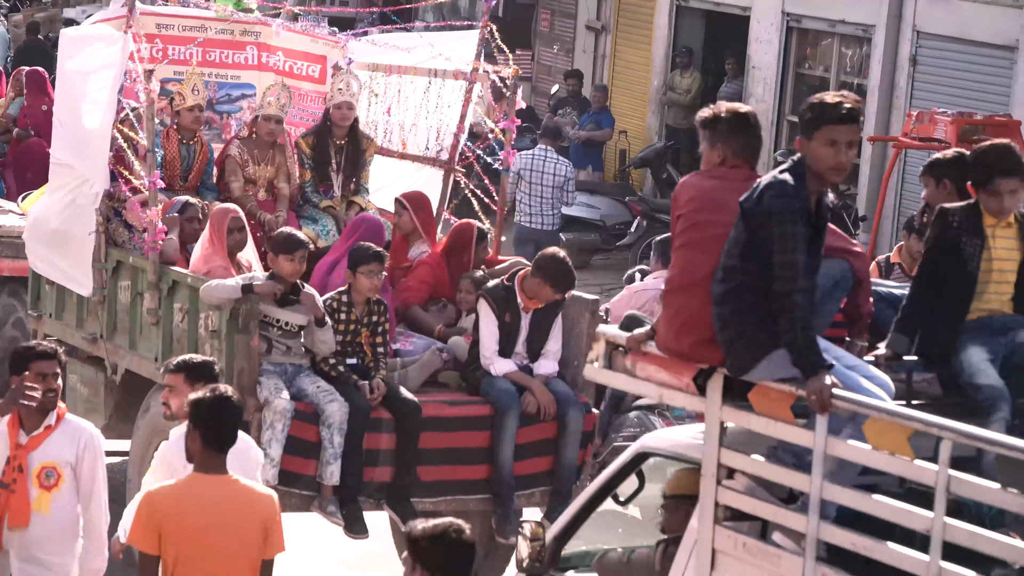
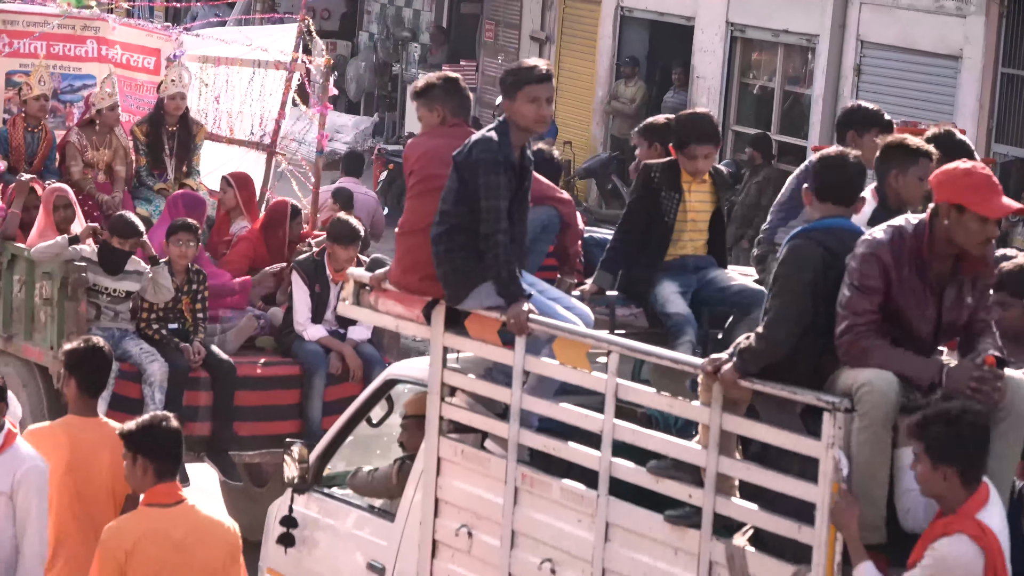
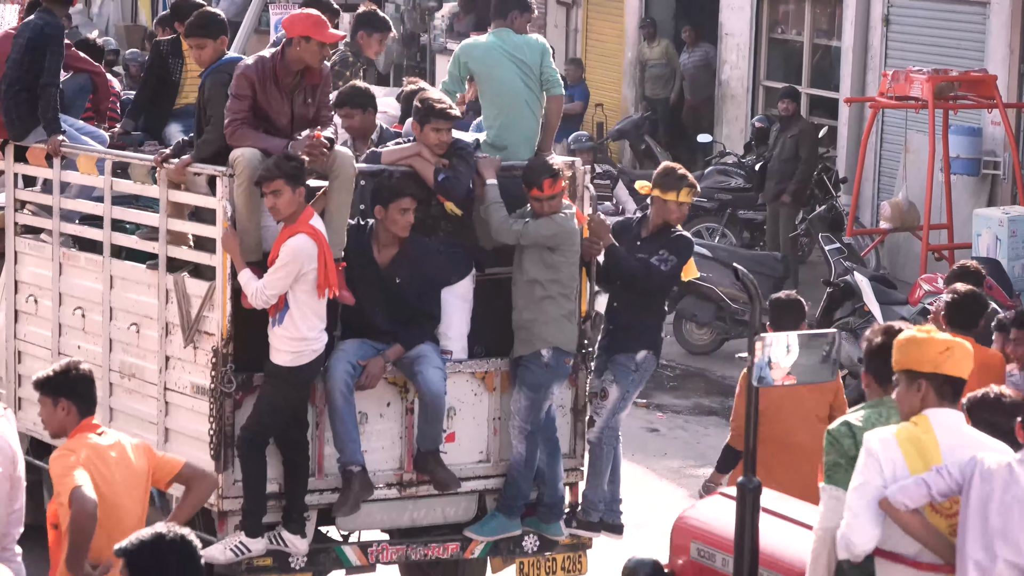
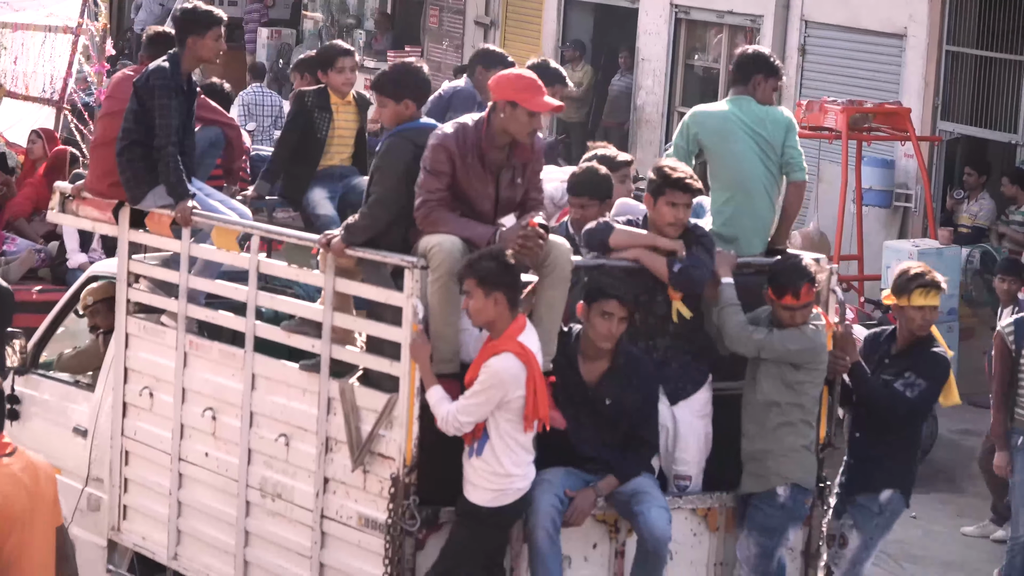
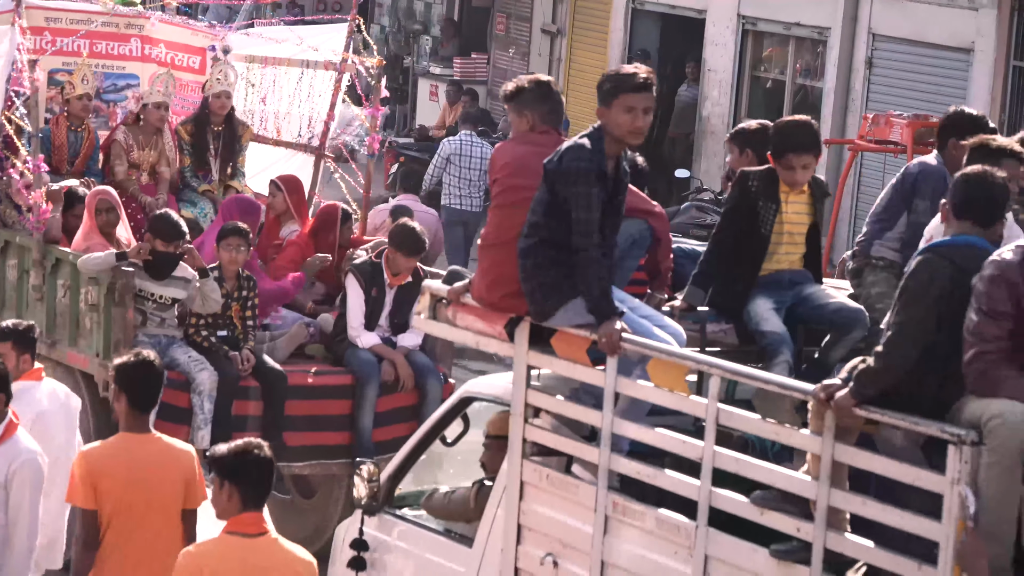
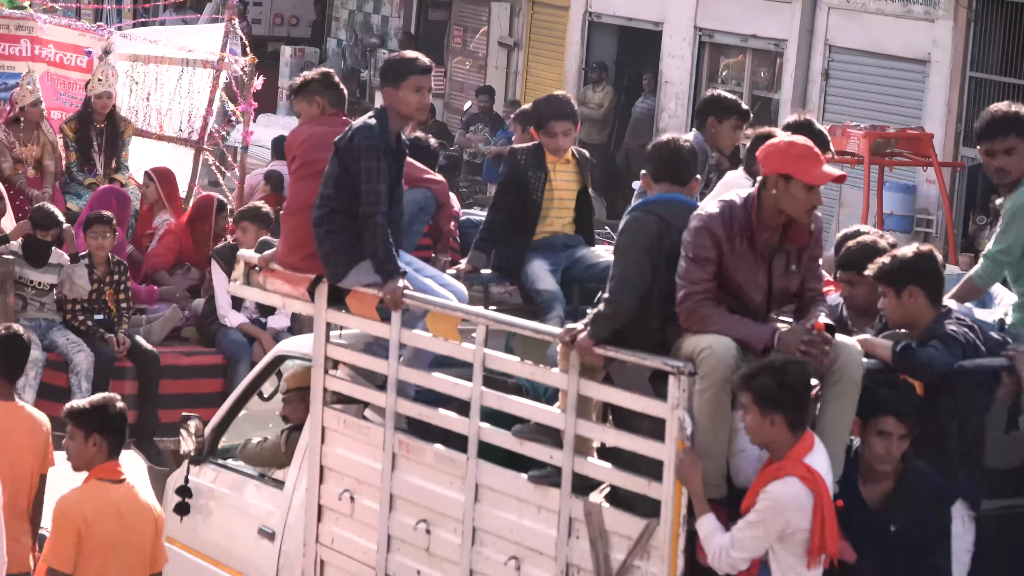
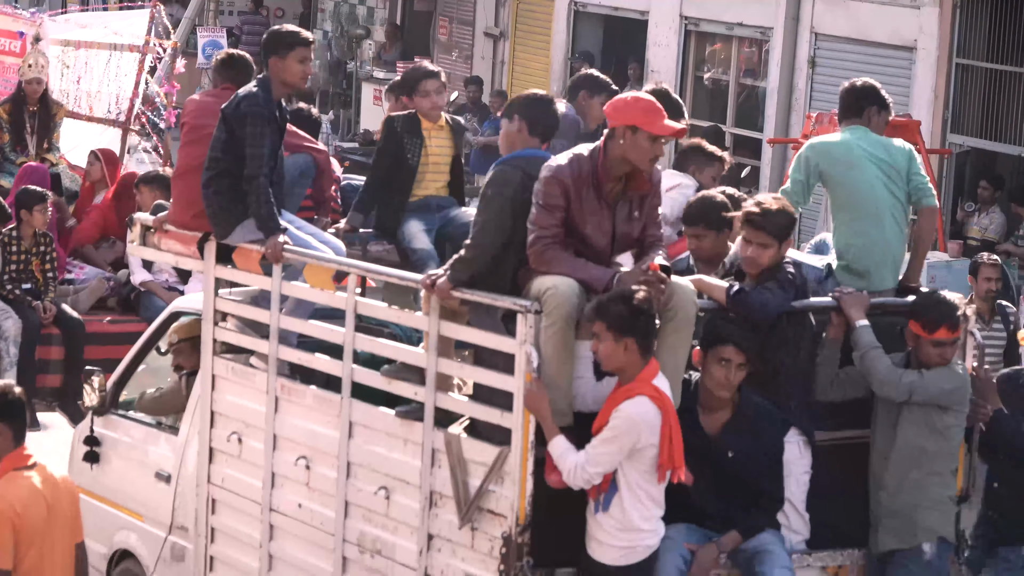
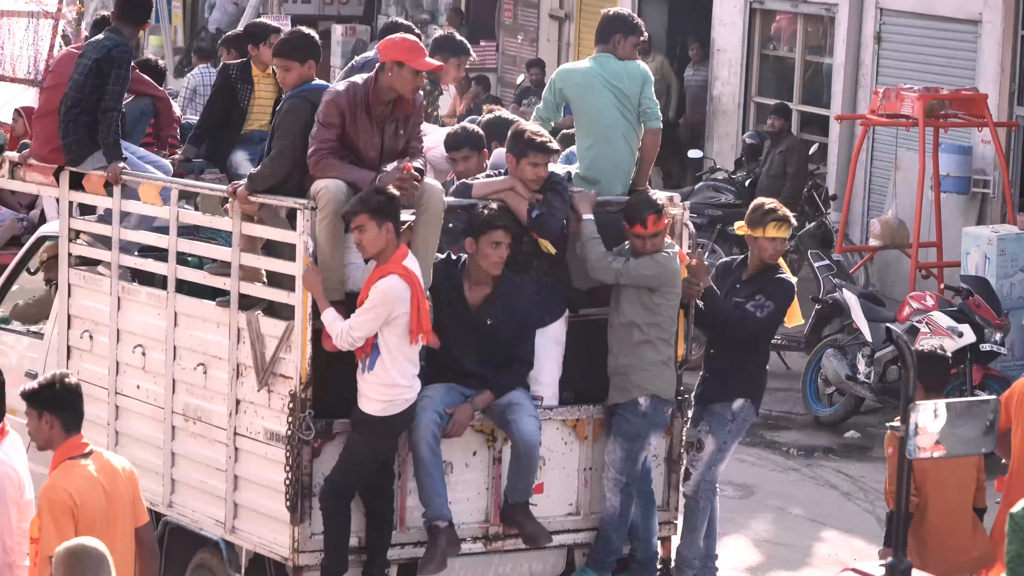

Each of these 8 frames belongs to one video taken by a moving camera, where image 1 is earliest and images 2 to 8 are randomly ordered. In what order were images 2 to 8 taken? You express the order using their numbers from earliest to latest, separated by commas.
5, 2, 6, 7, 4, 8, 3
